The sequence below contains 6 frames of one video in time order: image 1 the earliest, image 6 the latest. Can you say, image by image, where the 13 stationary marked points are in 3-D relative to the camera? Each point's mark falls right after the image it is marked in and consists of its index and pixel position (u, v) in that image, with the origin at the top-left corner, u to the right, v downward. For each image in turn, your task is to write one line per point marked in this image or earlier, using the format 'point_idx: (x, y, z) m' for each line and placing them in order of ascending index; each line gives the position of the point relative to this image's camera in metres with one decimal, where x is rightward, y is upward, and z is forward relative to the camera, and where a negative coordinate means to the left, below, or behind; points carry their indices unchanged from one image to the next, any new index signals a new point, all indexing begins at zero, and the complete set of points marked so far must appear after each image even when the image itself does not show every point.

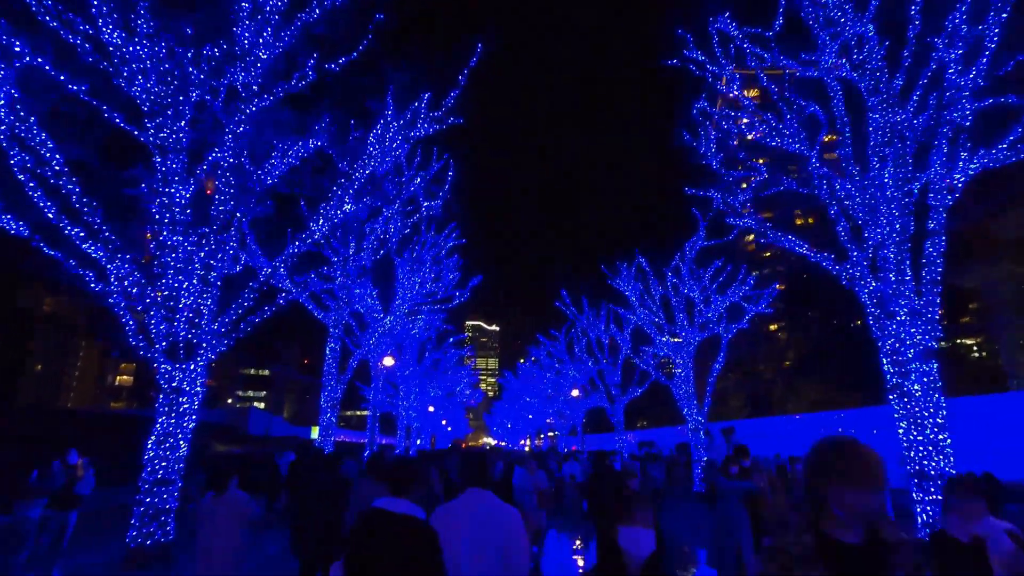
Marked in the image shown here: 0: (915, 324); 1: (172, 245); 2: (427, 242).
0: (+6.9, -0.5, +8.7) m
1: (-4.5, +0.8, +7.2) m
2: (-3.1, +1.6, +19.0) m
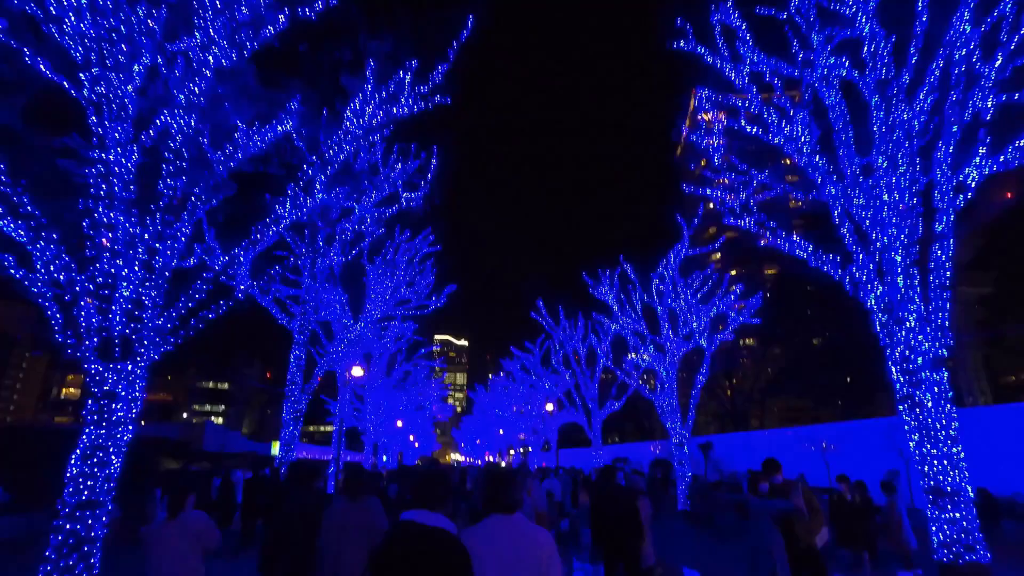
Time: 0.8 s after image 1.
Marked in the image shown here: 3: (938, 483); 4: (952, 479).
0: (+6.4, -0.7, +8.3) m
1: (-4.9, +0.8, +6.4) m
2: (-3.8, +1.3, +18.3) m
3: (+6.2, -2.9, +7.8) m
4: (+6.4, -2.8, +7.7) m
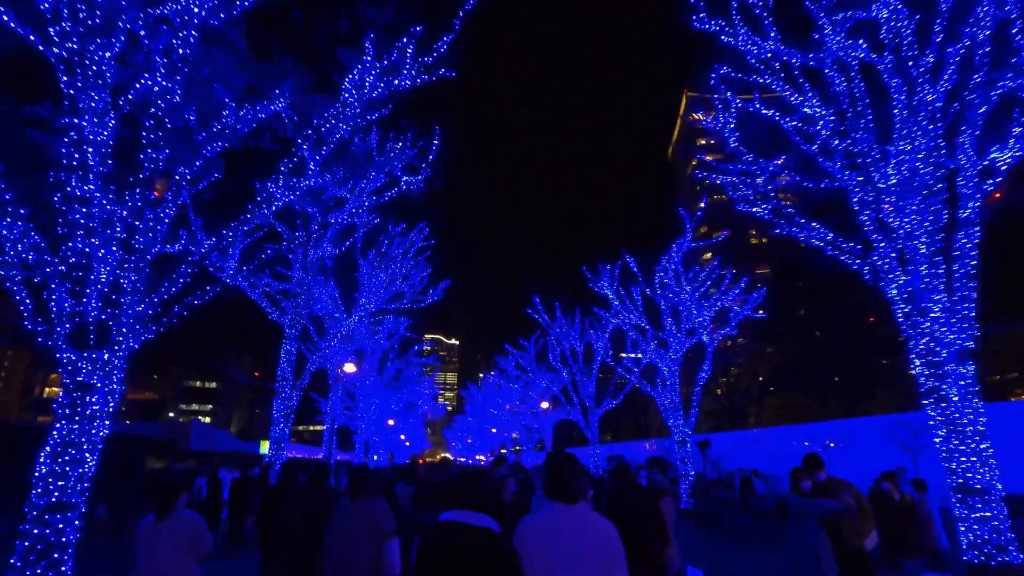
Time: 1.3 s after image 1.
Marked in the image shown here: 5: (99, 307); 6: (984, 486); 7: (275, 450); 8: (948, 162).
0: (+6.5, -0.5, +7.9) m
1: (-4.7, +1.0, +5.8) m
2: (-3.9, +1.6, +17.7) m
3: (+6.3, -2.7, +7.4) m
4: (+6.5, -2.6, +7.3) m
5: (-4.6, -0.2, +5.9) m
6: (+6.5, -2.7, +7.3) m
7: (-6.1, -4.2, +13.8) m
8: (+6.9, +2.0, +8.4) m
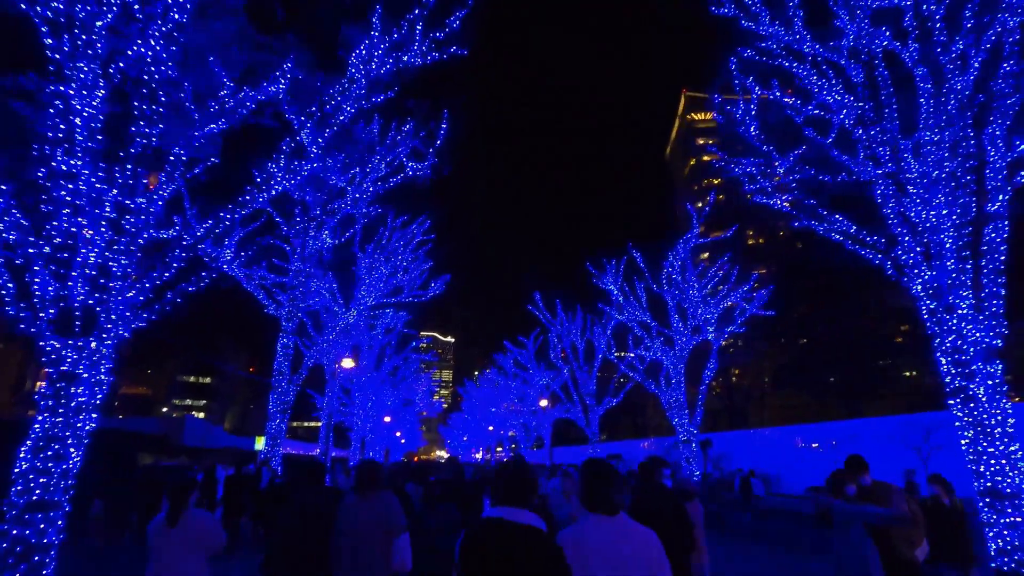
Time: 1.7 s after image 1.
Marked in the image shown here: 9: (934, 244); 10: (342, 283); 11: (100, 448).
0: (+6.7, -0.4, +7.6) m
1: (-4.6, +1.2, +5.4) m
2: (-3.8, +1.8, +17.4) m
3: (+6.5, -2.6, +7.1) m
4: (+6.6, -2.5, +7.0) m
5: (-4.4, 0.0, +5.5) m
6: (+6.6, -2.7, +7.0) m
7: (-6.1, -4.0, +13.4) m
8: (+7.1, +2.1, +8.1) m
9: (+6.4, +0.7, +8.0) m
10: (-5.7, +0.1, +17.9) m
11: (-14.2, -5.5, +18.4) m
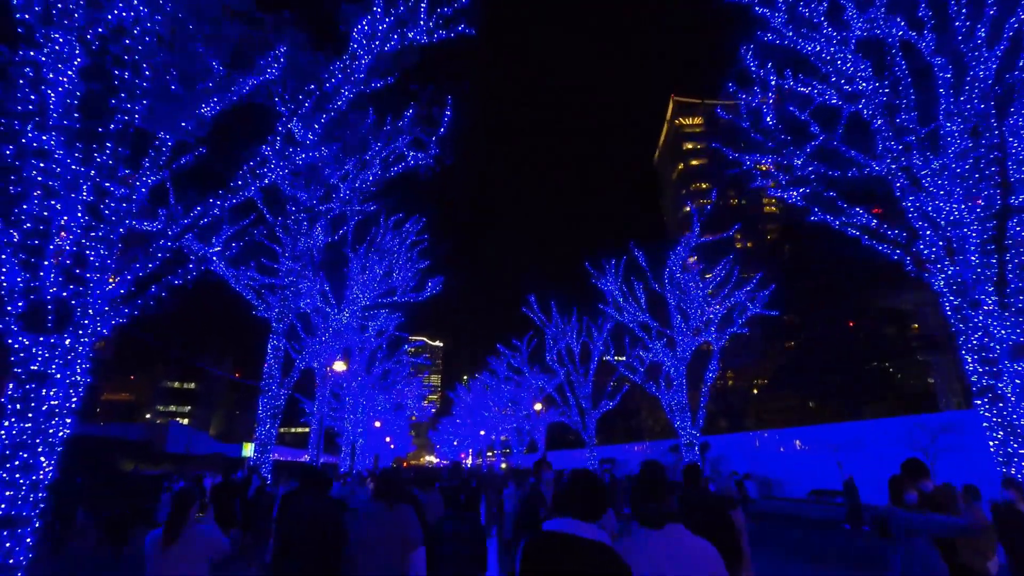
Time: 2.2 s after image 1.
0: (+6.8, -0.4, +7.3) m
1: (-4.4, +1.3, +4.9) m
2: (-3.9, +1.7, +16.9) m
3: (+6.6, -2.6, +6.8) m
4: (+6.7, -2.5, +6.7) m
5: (-4.3, 0.0, +5.0) m
6: (+6.7, -2.6, +6.7) m
7: (-6.1, -4.0, +12.8) m
8: (+7.2, +2.1, +7.9) m
9: (+6.5, +0.7, +7.8) m
10: (-5.8, +0.1, +17.4) m
11: (-14.3, -5.5, +17.6) m
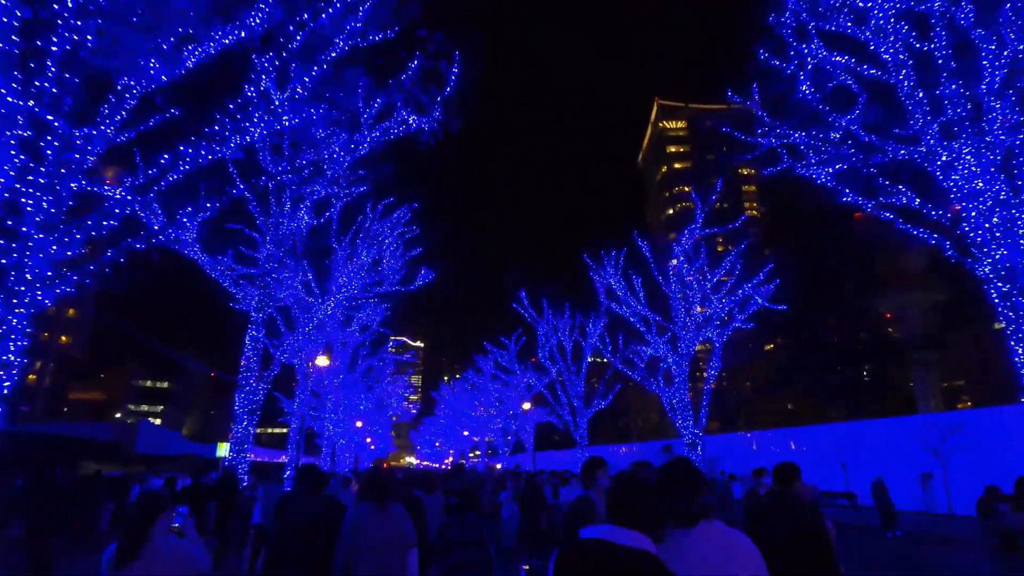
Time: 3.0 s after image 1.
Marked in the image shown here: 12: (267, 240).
0: (+6.9, -0.2, +6.8) m
1: (-4.1, +1.6, +4.0) m
2: (-4.0, +2.0, +16.0) m
3: (+6.7, -2.4, +6.2) m
4: (+6.9, -2.3, +6.2) m
5: (-4.0, +0.4, +4.1) m
6: (+6.9, -2.4, +6.1) m
7: (-6.1, -3.7, +11.8) m
8: (+7.4, +2.3, +7.3) m
9: (+6.6, +0.9, +7.2) m
10: (-6.0, +0.4, +16.4) m
11: (-14.6, -5.1, +16.3) m
12: (-5.3, +1.0, +11.5) m
